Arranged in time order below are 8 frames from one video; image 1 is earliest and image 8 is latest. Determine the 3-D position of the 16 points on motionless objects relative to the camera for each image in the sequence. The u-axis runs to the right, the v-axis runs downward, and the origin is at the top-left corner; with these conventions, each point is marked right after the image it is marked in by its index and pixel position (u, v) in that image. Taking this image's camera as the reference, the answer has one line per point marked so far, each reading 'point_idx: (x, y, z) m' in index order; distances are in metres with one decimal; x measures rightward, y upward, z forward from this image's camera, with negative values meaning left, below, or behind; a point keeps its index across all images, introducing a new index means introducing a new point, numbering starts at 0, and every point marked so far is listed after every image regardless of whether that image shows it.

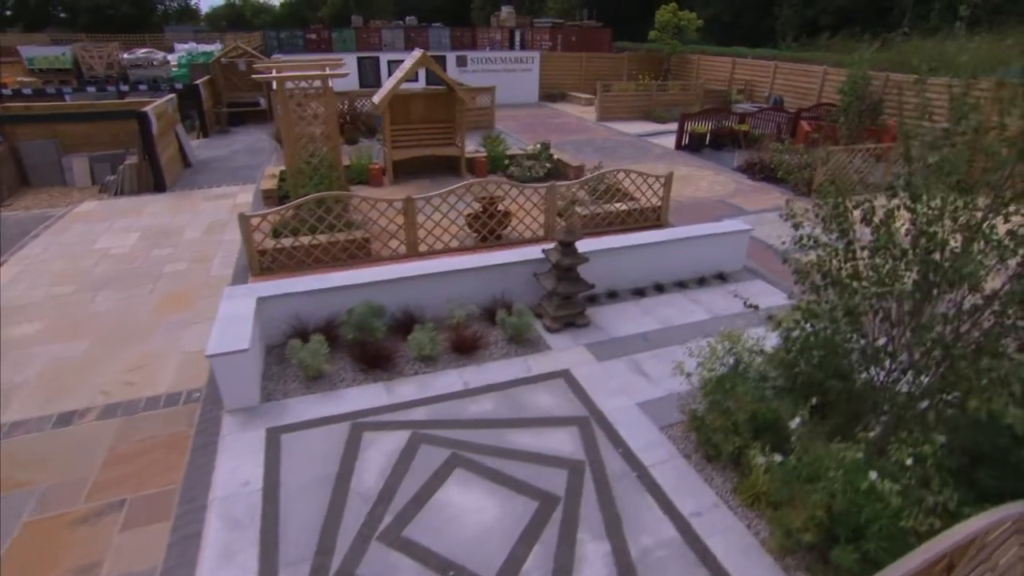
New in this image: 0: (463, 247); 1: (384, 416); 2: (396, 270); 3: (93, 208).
0: (-0.7, +0.6, +7.4) m
1: (-1.1, -1.1, +4.5) m
2: (-1.2, +0.2, +5.6) m
3: (-7.3, +1.4, +9.2) m
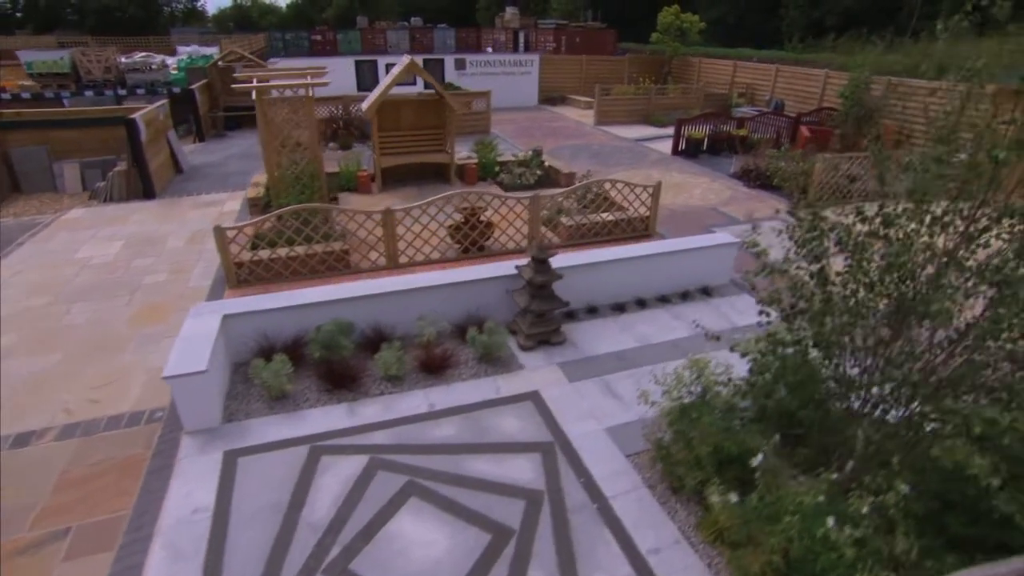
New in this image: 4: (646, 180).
0: (-0.9, +0.4, +7.3) m
1: (-1.4, -1.2, +4.4) m
2: (-1.5, 0.0, +5.5) m
3: (-7.5, +1.3, +9.2) m
4: (+2.9, +2.4, +11.6) m
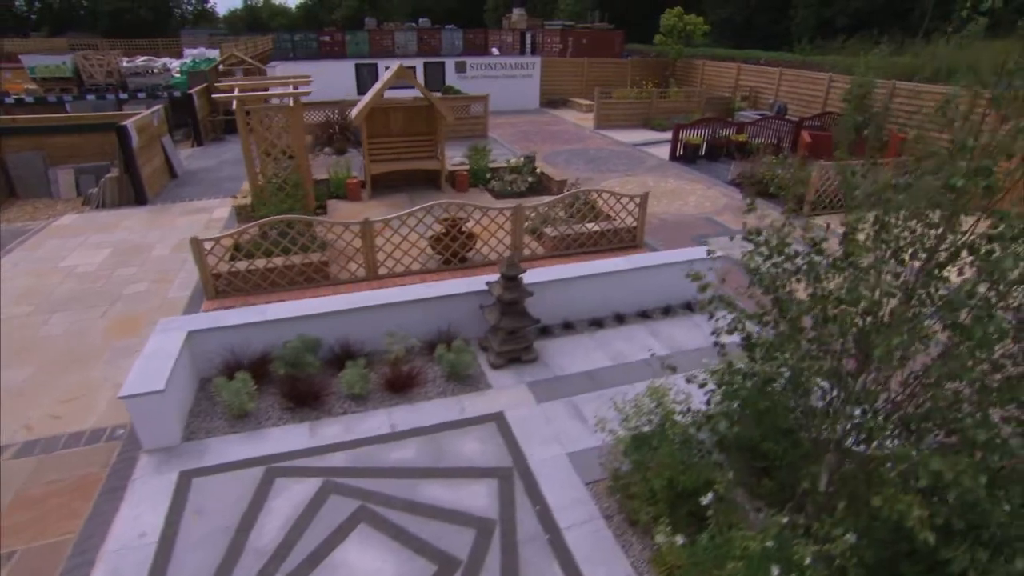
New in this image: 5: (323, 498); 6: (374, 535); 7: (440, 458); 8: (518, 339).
0: (-1.2, +0.3, +7.2) m
1: (-1.7, -1.4, +4.3) m
2: (-1.8, -0.2, +5.4) m
3: (-7.7, +1.2, +9.3) m
4: (+2.8, +2.2, +11.4) m
5: (-1.4, -1.6, +3.9) m
6: (-1.0, -1.7, +3.7) m
7: (-0.6, -1.4, +4.3) m
8: (+0.1, -0.5, +5.3) m
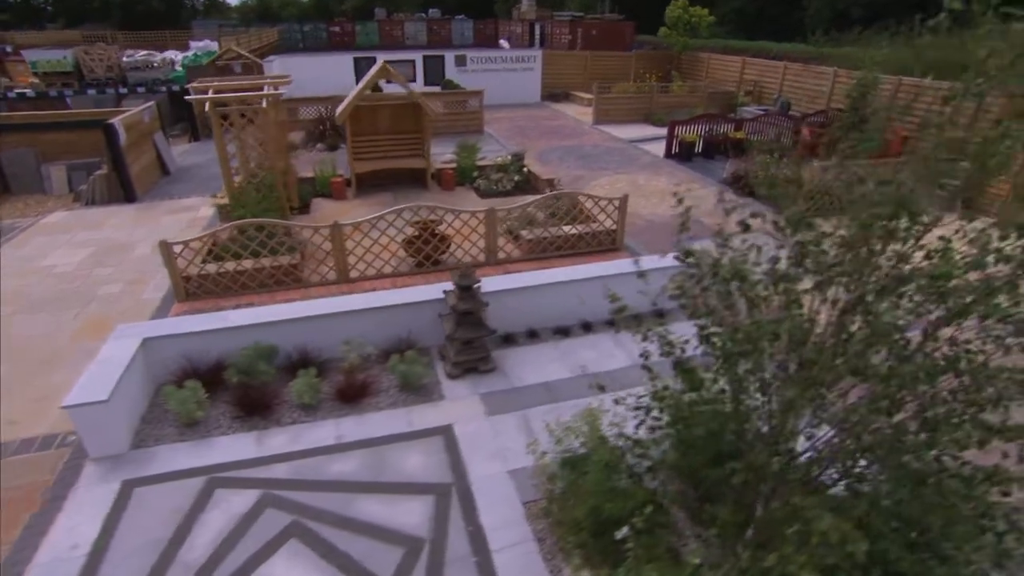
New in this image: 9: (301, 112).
0: (-1.6, +0.2, +7.2) m
1: (-2.2, -1.5, +4.3) m
2: (-2.2, -0.2, +5.4) m
3: (-8.0, +1.2, +9.4) m
4: (+2.5, +2.2, +11.2) m
5: (-1.9, -1.7, +3.9) m
6: (-1.4, -1.8, +3.7) m
7: (-1.1, -1.5, +4.3) m
8: (-0.4, -0.6, +5.3) m
9: (-5.3, +4.5, +13.4) m
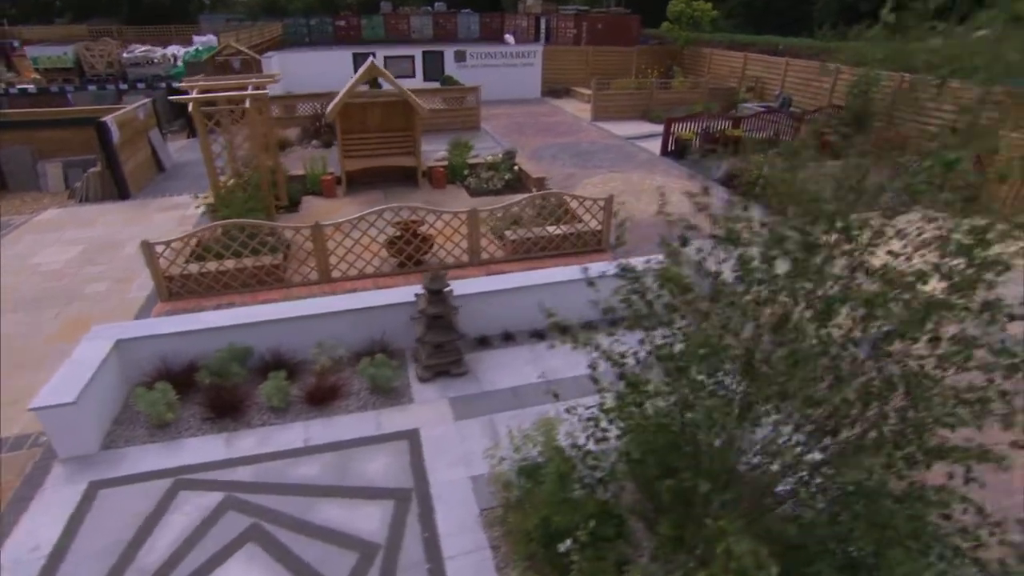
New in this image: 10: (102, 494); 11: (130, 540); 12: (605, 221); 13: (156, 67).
0: (-1.8, +0.2, +7.2) m
1: (-2.5, -1.5, +4.3) m
2: (-2.5, -0.2, +5.4) m
3: (-8.2, +1.3, +9.5) m
4: (+2.4, +2.2, +11.2) m
5: (-2.2, -1.7, +4.0) m
6: (-1.8, -1.9, +3.7) m
7: (-1.4, -1.5, +4.3) m
8: (-0.7, -0.6, +5.3) m
9: (-5.4, +4.6, +13.5) m
10: (-3.2, -1.6, +4.1) m
11: (-2.7, -1.8, +3.8) m
12: (+1.4, +1.0, +7.9) m
13: (-11.1, +6.9, +16.6) m
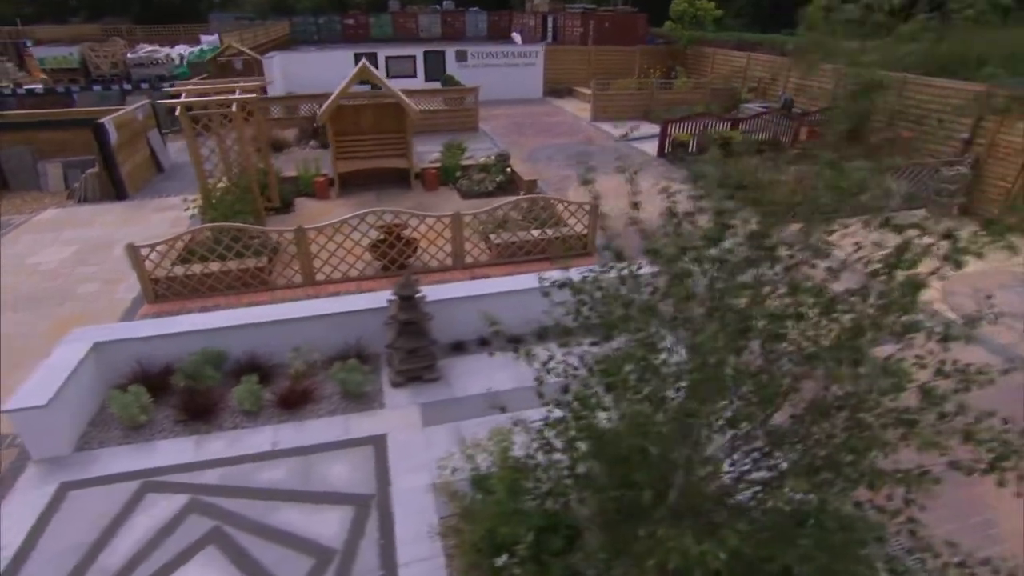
0: (-2.0, +0.2, +7.3) m
1: (-2.8, -1.6, +4.4) m
2: (-2.8, -0.3, +5.5) m
3: (-8.4, +1.3, +9.7) m
4: (+2.2, +2.1, +11.1) m
5: (-2.5, -1.7, +4.0) m
6: (-2.1, -1.9, +3.8) m
7: (-1.7, -1.6, +4.3) m
8: (-0.9, -0.7, +5.3) m
9: (-5.5, +4.6, +13.6) m
10: (-3.5, -1.7, +4.2) m
11: (-3.1, -1.9, +3.9) m
12: (+1.2, +0.9, +7.9) m
13: (-11.1, +7.0, +16.8) m
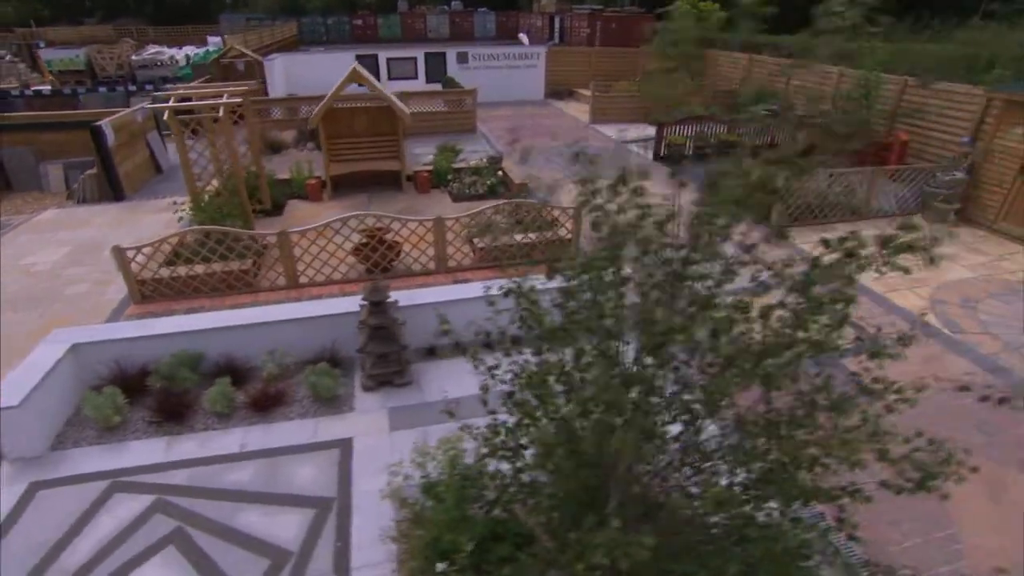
0: (-2.3, +0.1, +7.3) m
1: (-3.1, -1.6, +4.5) m
2: (-3.1, -0.3, +5.6) m
3: (-8.6, +1.3, +9.9) m
4: (+2.0, +2.0, +11.1) m
5: (-2.8, -1.8, +4.1) m
6: (-2.4, -2.0, +3.8) m
7: (-2.0, -1.6, +4.4) m
8: (-1.2, -0.8, +5.4) m
9: (-5.6, +4.6, +13.7) m
10: (-3.8, -1.7, +4.3) m
11: (-3.4, -1.9, +4.0) m
12: (+0.9, +0.9, +7.9) m
13: (-11.1, +7.0, +17.1) m
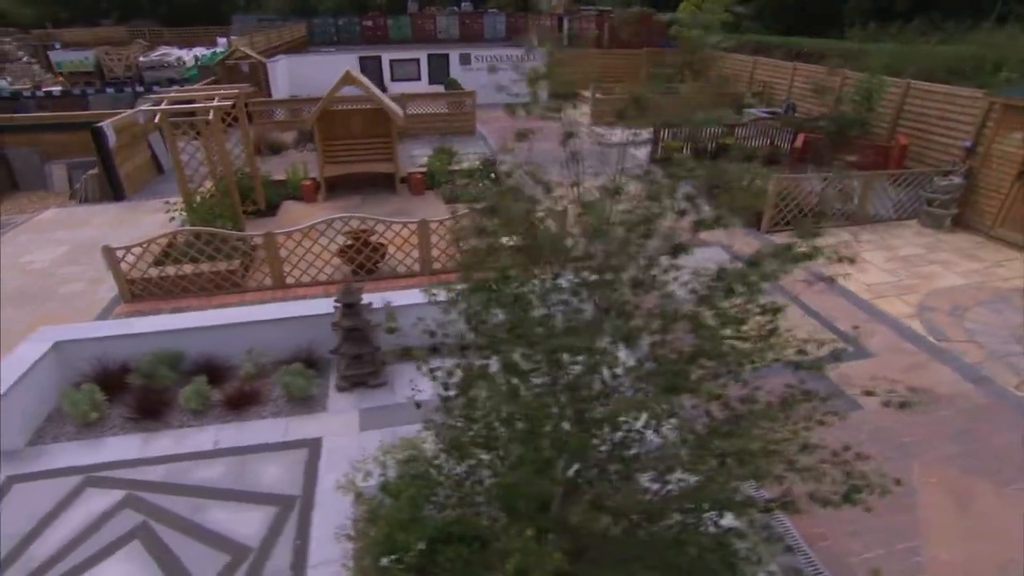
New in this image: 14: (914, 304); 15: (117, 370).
0: (-2.5, +0.1, +7.4) m
1: (-3.4, -1.6, +4.6) m
2: (-3.4, -0.3, +5.7) m
3: (-8.8, +1.4, +10.1) m
4: (+1.9, +2.0, +11.1) m
5: (-3.2, -1.8, +4.2) m
6: (-2.8, -2.0, +3.9) m
7: (-2.3, -1.6, +4.5) m
8: (-1.5, -0.8, +5.4) m
9: (-5.7, +4.6, +13.9) m
10: (-4.2, -1.7, +4.5) m
11: (-3.7, -1.9, +4.1) m
12: (+0.7, +0.8, +7.9) m
13: (-11.1, +7.1, +17.4) m
14: (+5.7, -0.2, +7.5) m
15: (-4.1, -0.8, +5.5) m
